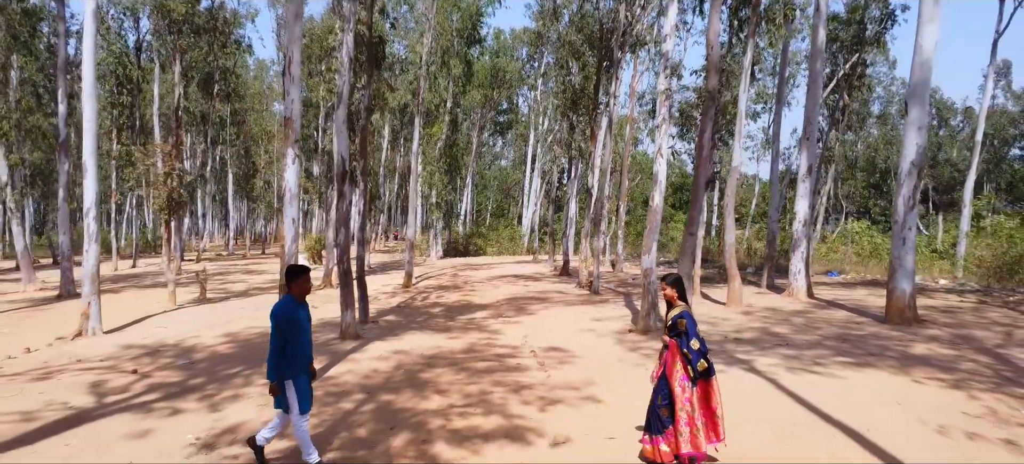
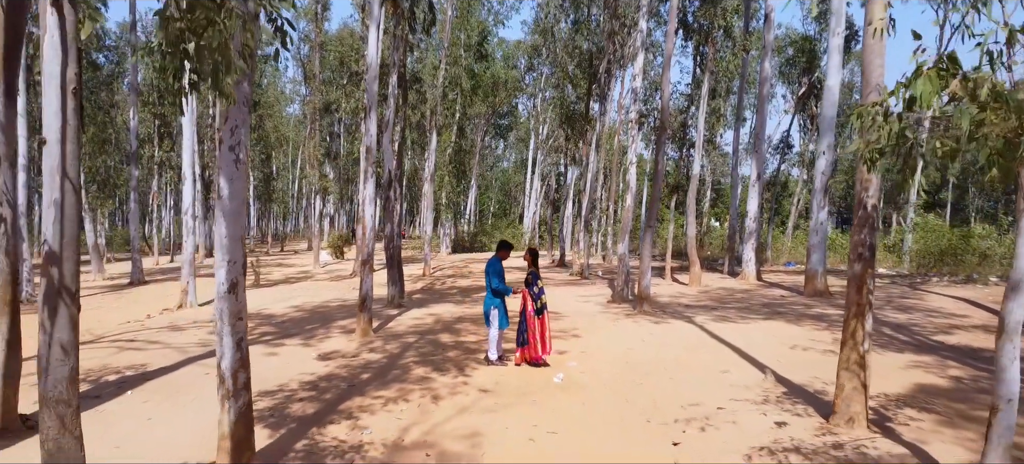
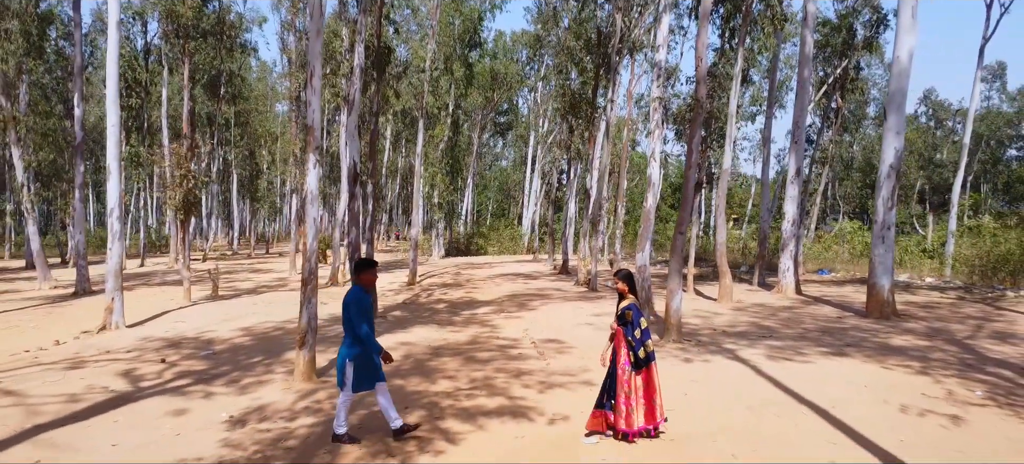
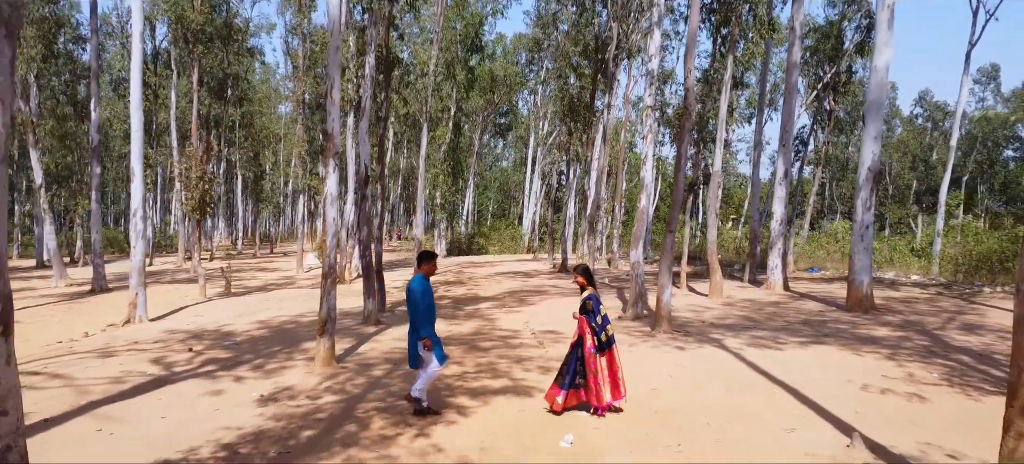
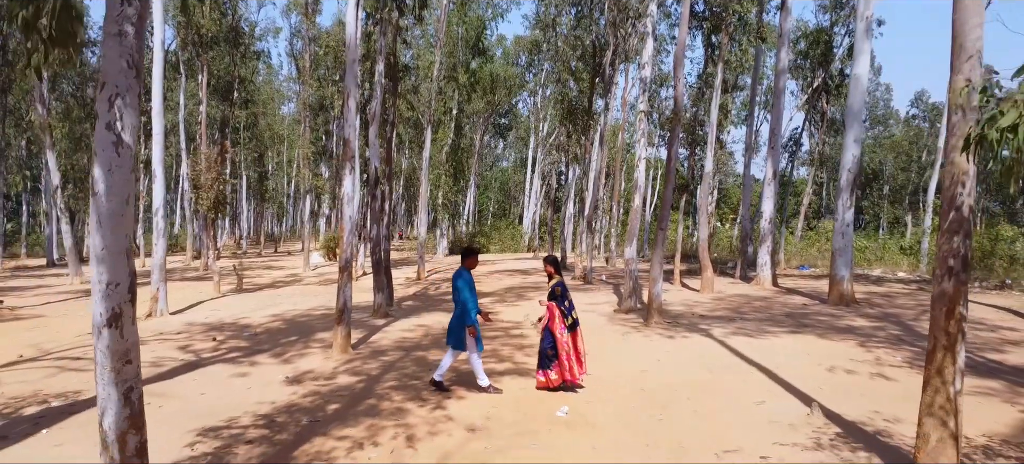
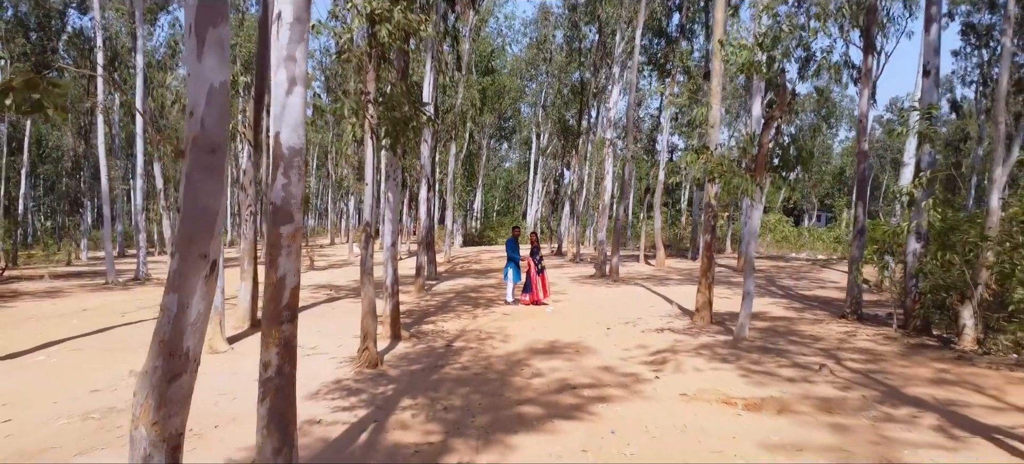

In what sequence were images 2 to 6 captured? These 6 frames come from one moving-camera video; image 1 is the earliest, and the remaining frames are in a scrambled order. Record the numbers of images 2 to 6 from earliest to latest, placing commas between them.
3, 4, 5, 2, 6
